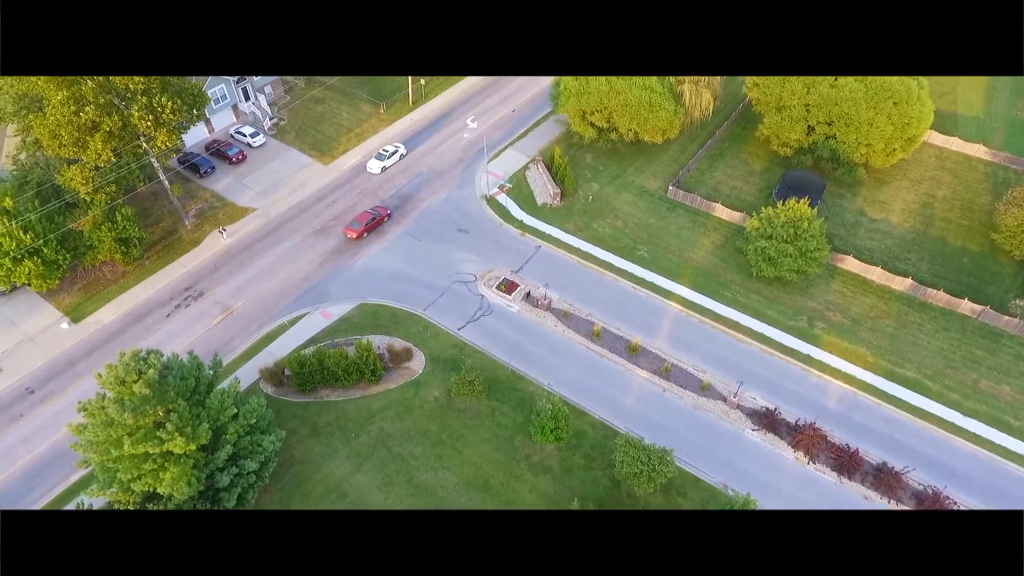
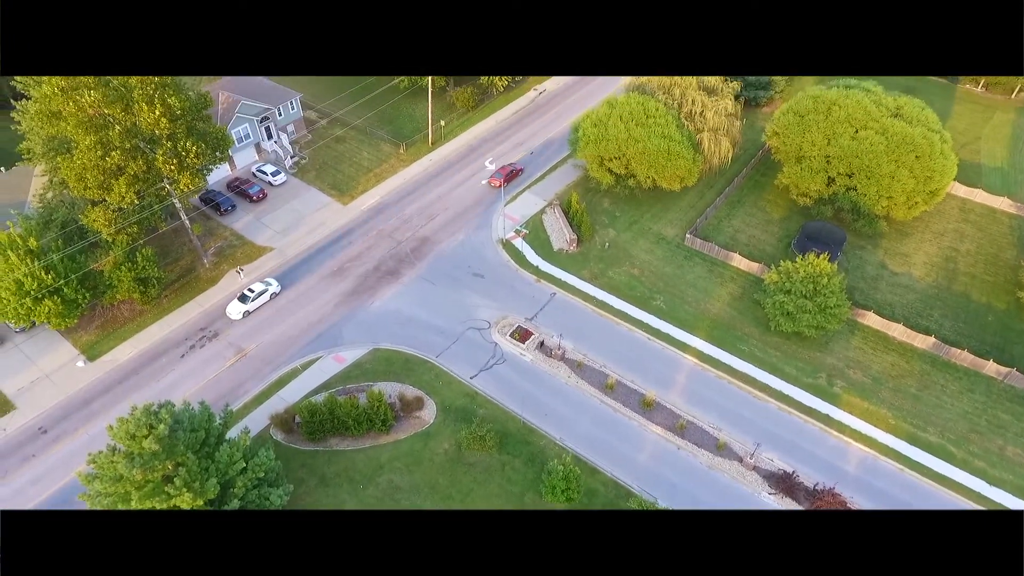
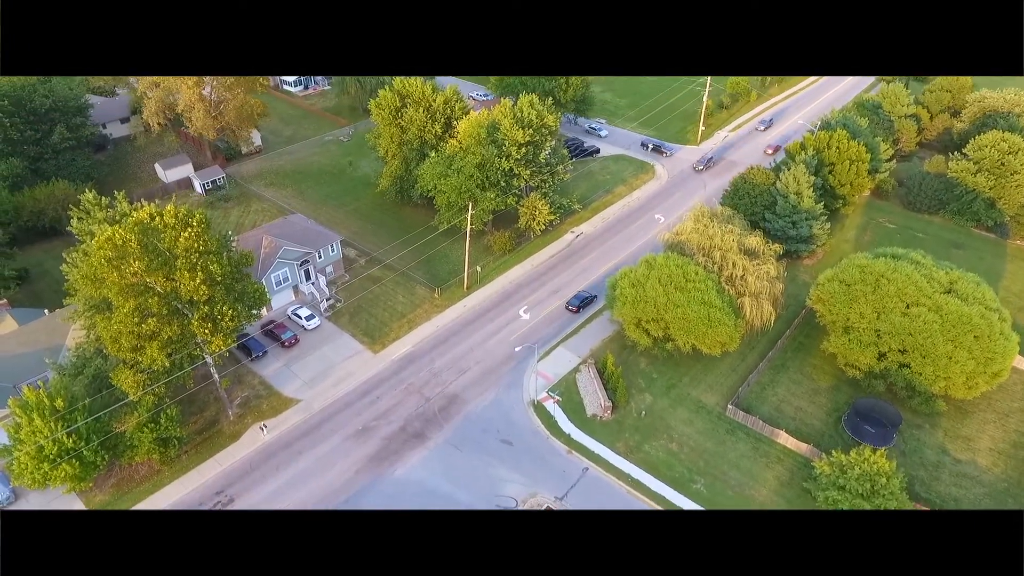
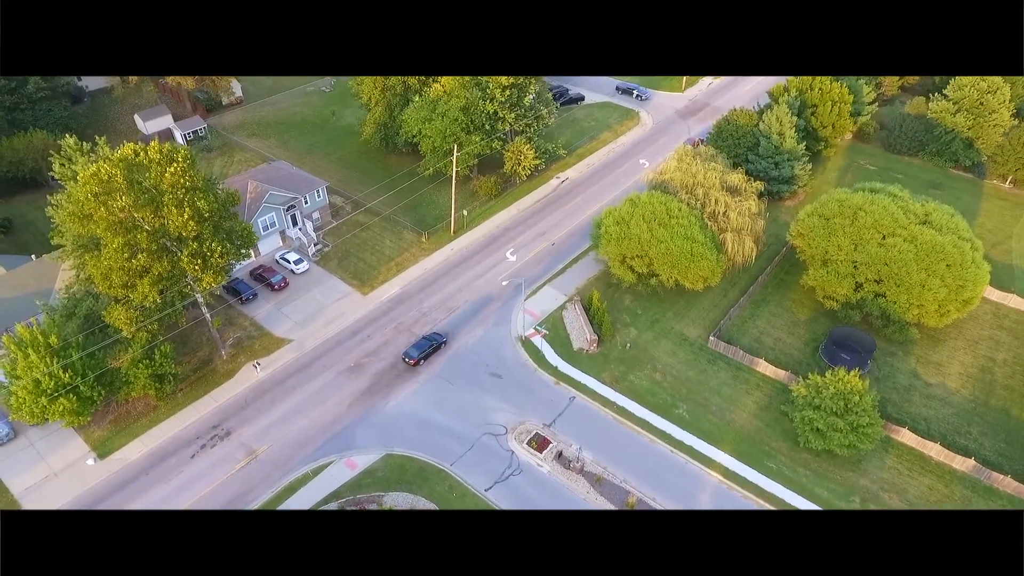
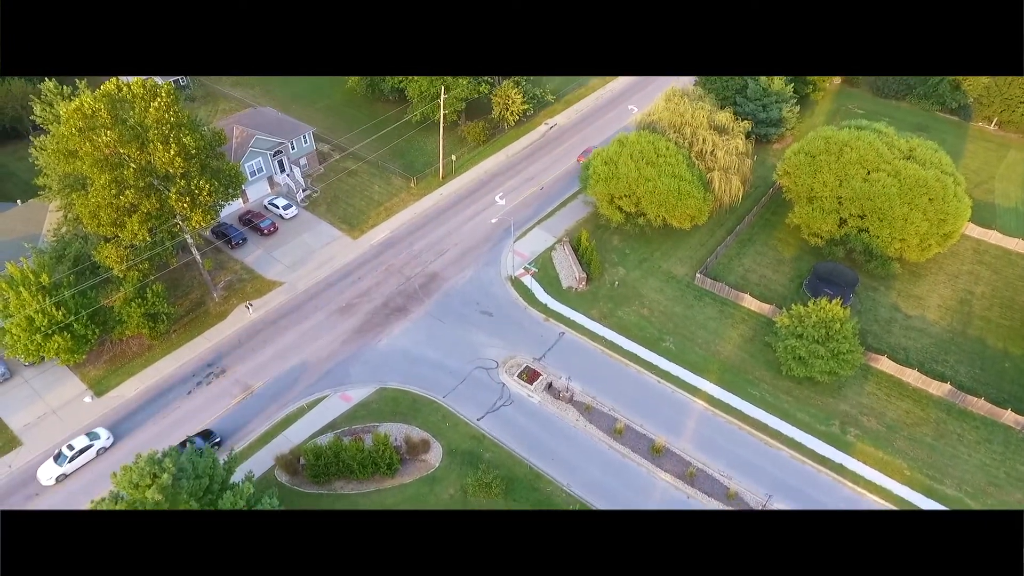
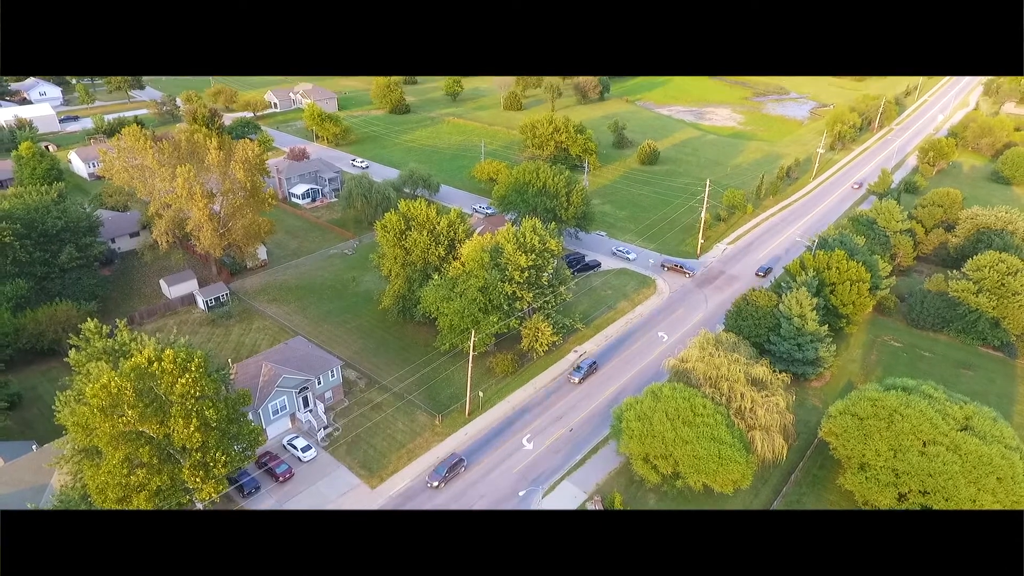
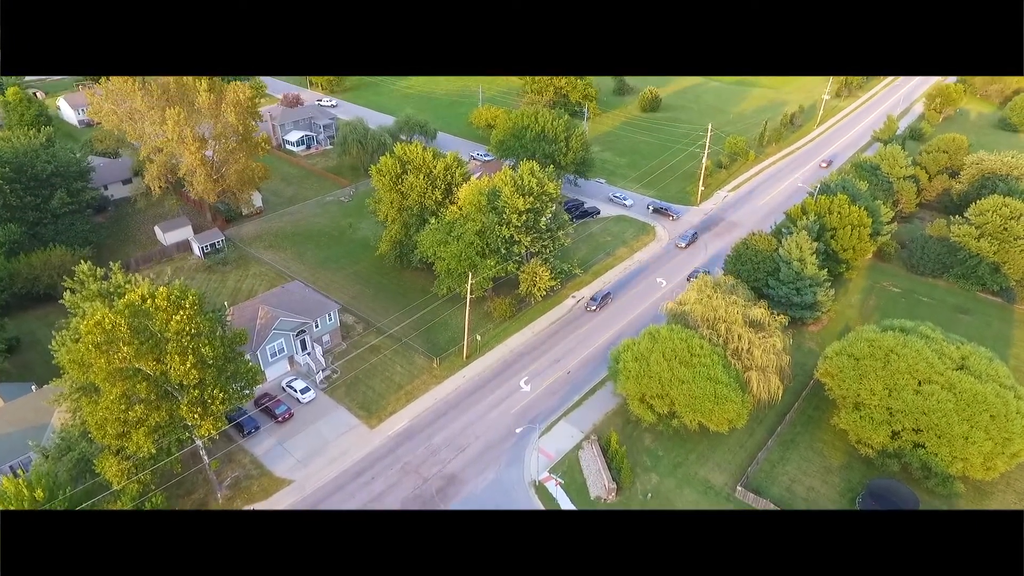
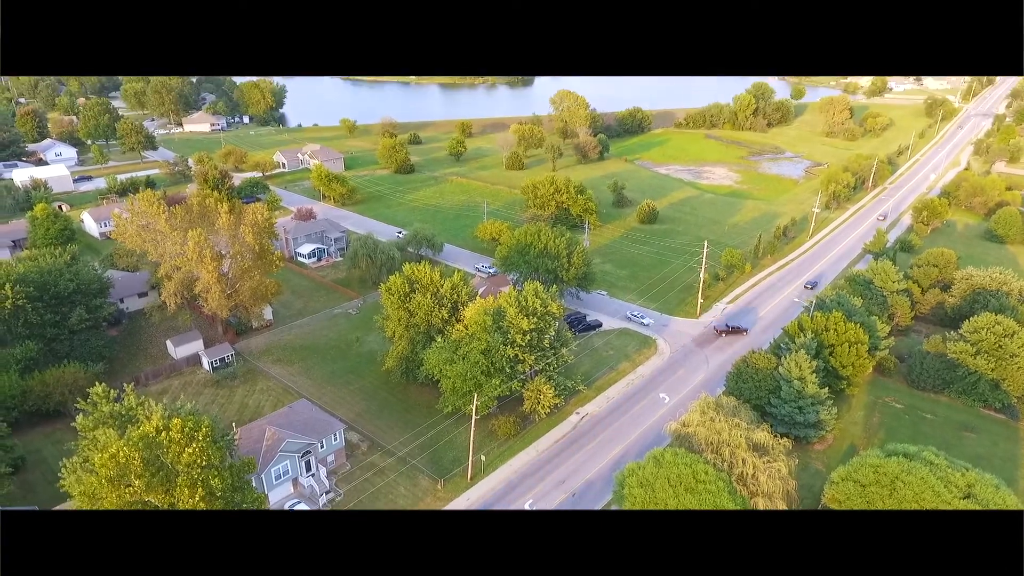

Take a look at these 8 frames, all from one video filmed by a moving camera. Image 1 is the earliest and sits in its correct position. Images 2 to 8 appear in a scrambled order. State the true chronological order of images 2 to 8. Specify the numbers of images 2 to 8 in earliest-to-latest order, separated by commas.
2, 5, 4, 3, 7, 6, 8
